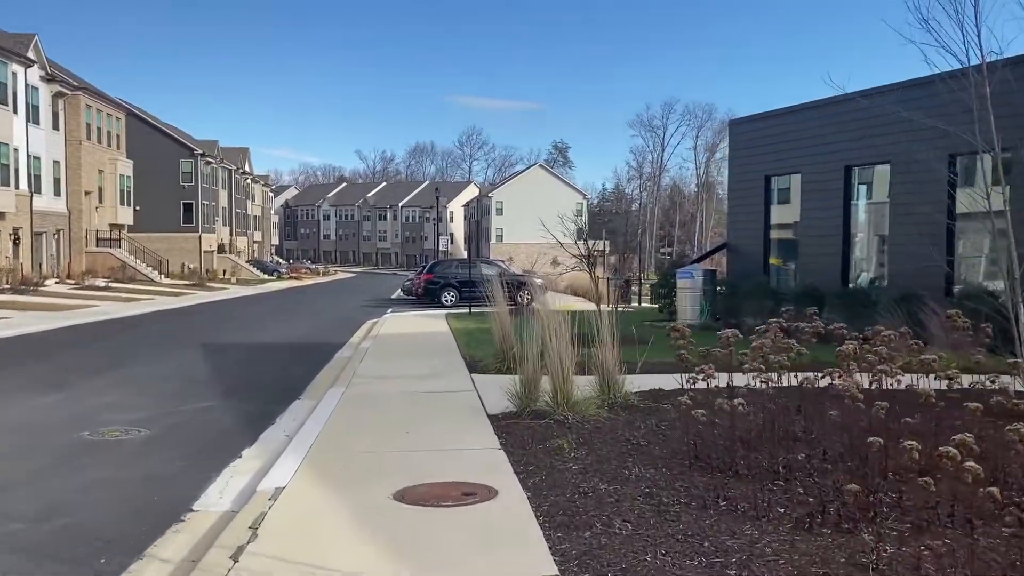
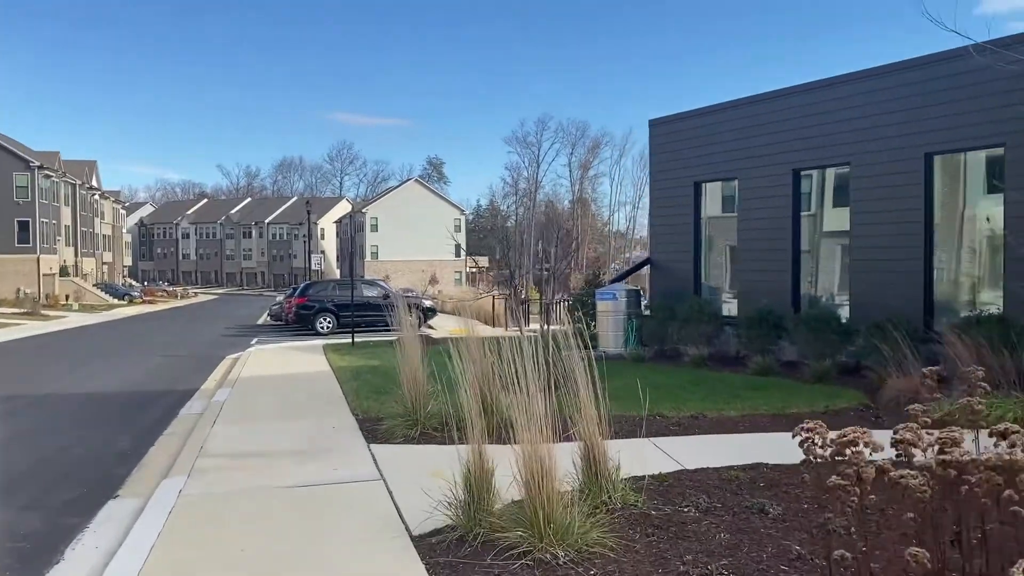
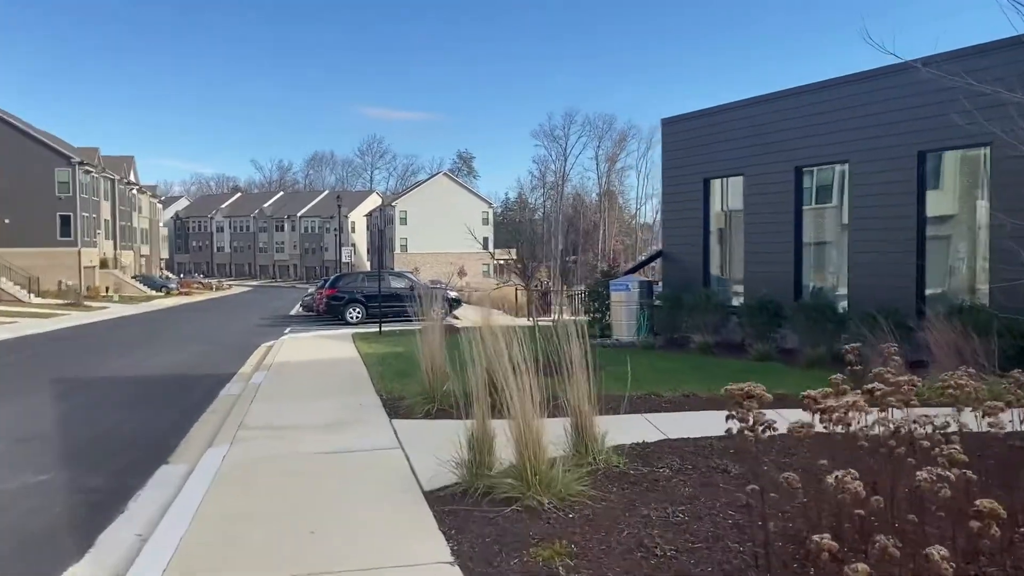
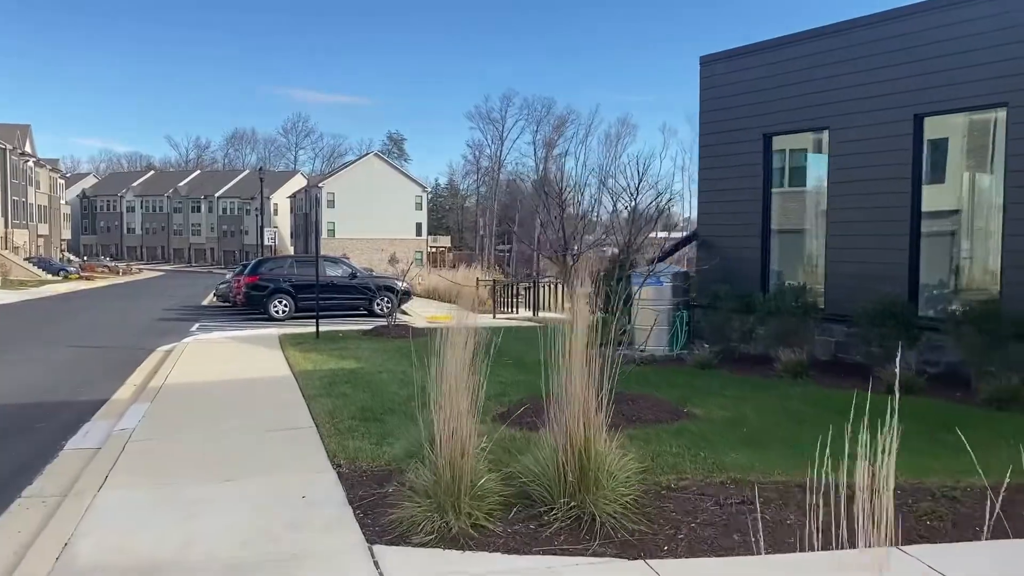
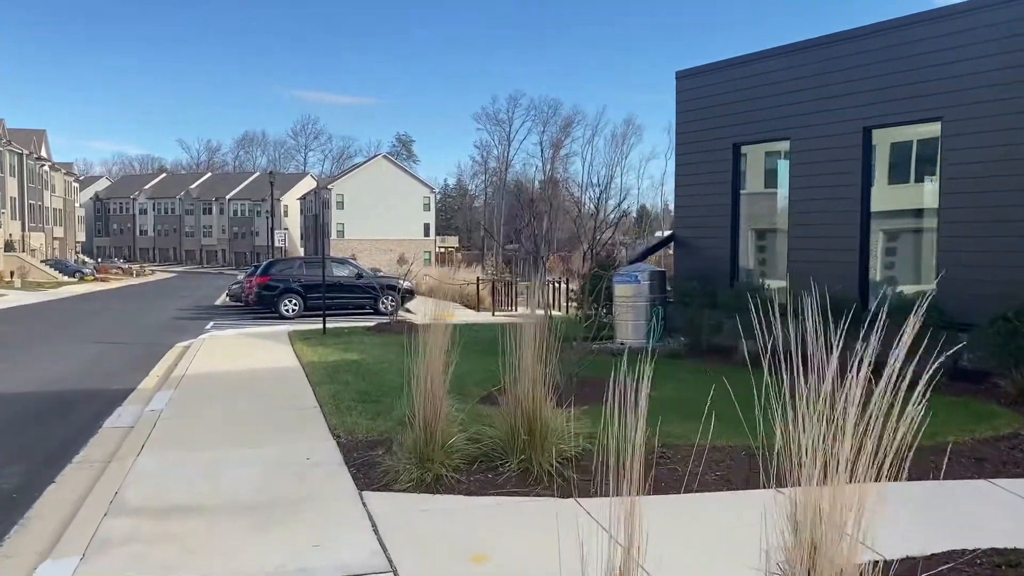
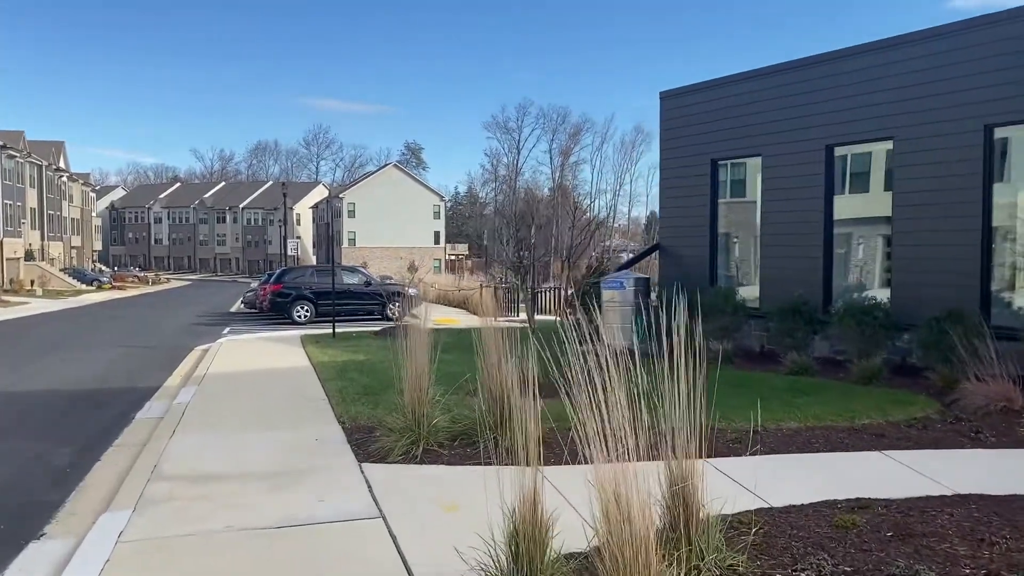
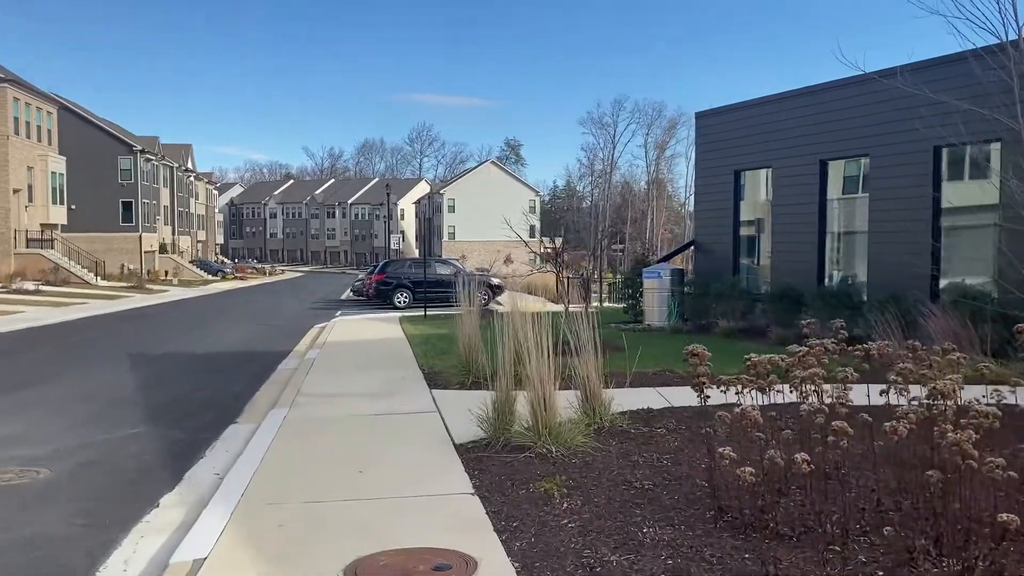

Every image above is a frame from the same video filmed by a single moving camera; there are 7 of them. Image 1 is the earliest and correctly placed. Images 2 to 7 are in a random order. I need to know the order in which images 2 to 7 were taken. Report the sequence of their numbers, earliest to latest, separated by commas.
7, 3, 2, 6, 5, 4
